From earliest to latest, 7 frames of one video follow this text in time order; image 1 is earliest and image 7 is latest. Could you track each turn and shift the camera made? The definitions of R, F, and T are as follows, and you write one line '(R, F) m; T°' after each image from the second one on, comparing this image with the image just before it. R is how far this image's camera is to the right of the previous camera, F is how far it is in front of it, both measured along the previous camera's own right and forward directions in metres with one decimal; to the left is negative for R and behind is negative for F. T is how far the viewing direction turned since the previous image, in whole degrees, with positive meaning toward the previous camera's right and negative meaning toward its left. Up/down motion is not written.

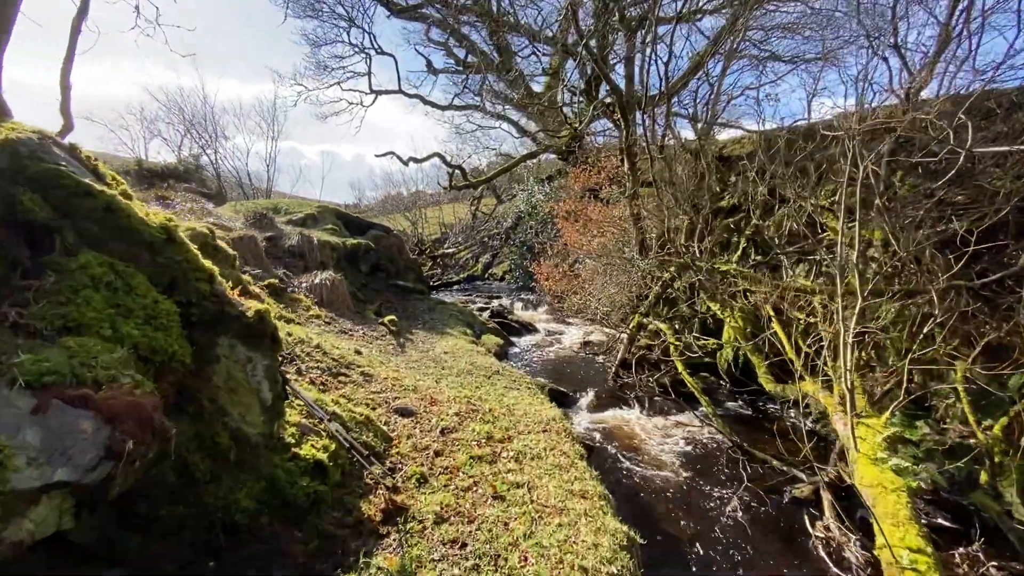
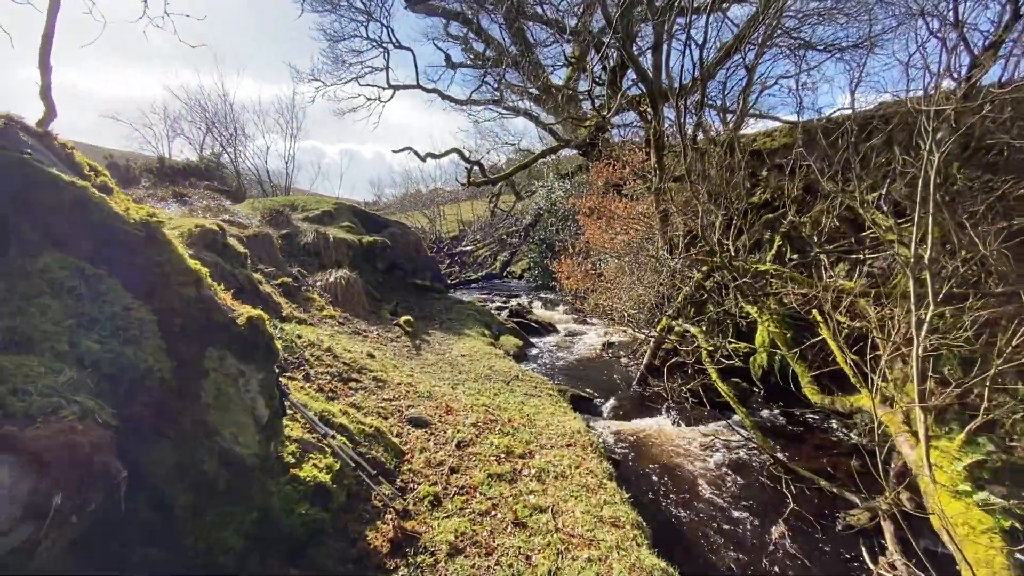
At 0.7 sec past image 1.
(0.0, +0.4) m; -2°
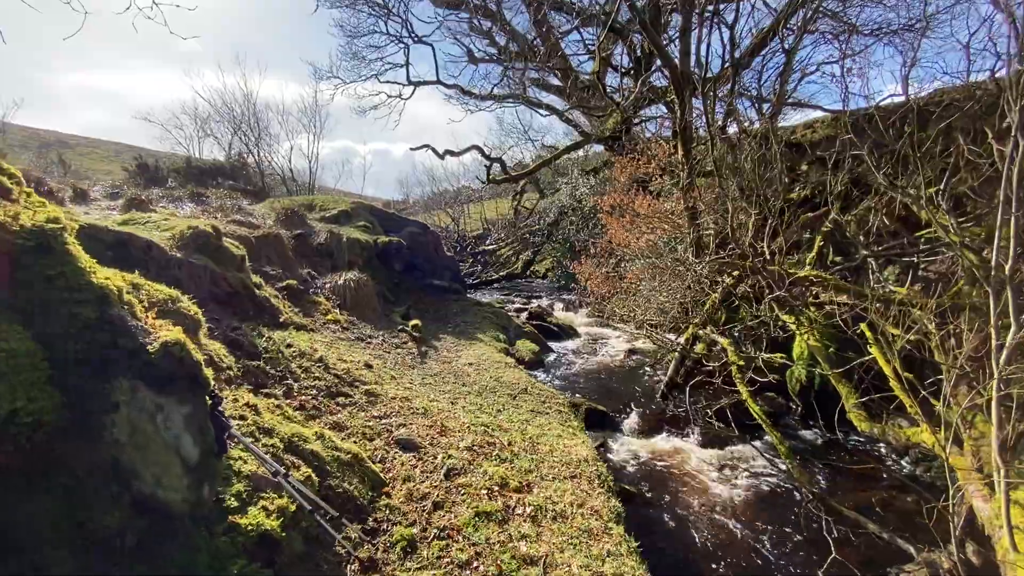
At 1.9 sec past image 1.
(+0.3, +0.6) m; -3°
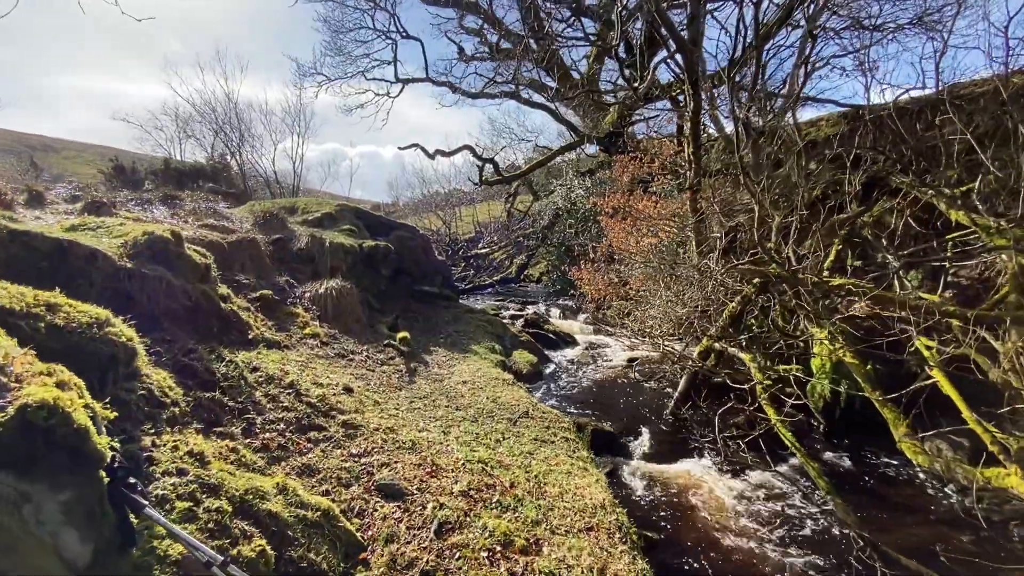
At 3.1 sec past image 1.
(-0.1, +0.8) m; +1°
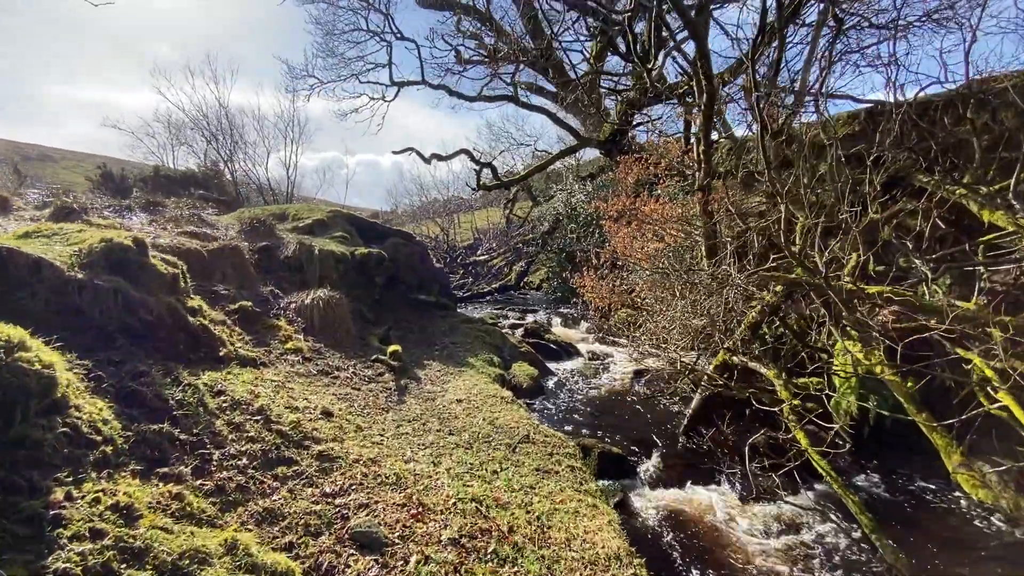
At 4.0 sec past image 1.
(0.0, +0.6) m; 0°
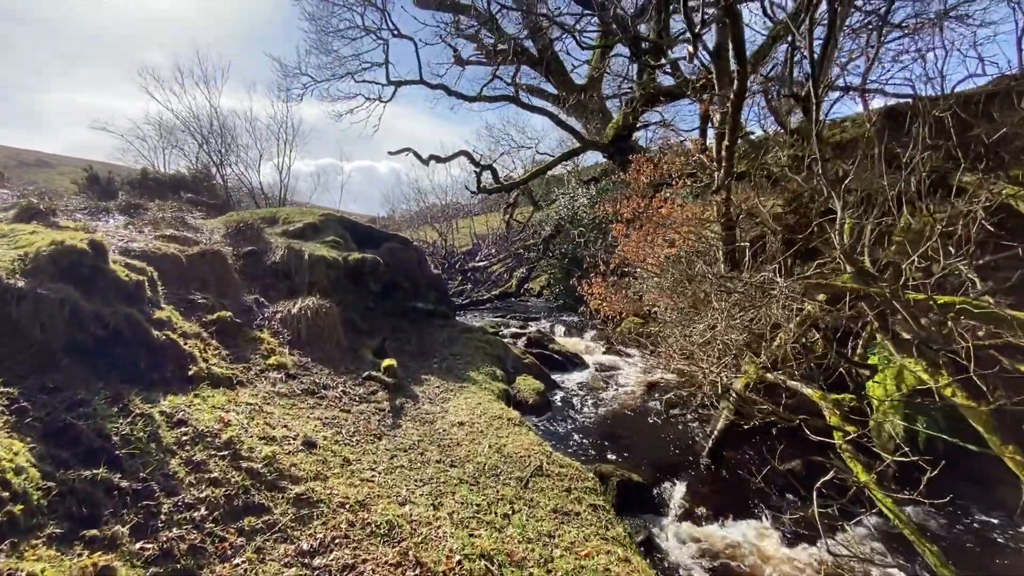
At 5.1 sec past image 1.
(-0.1, +0.7) m; 0°
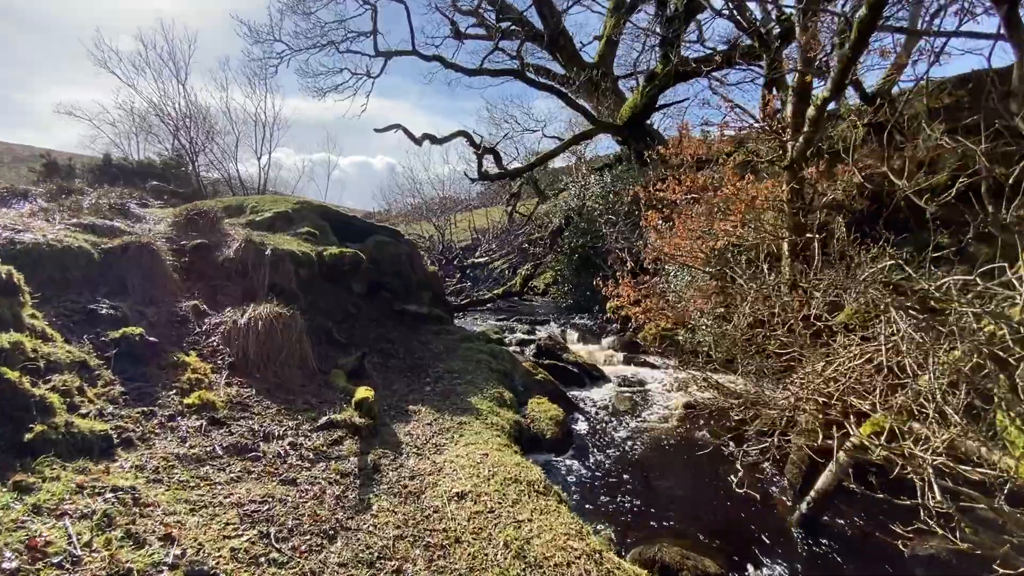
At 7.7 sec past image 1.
(-0.2, +1.9) m; 0°
